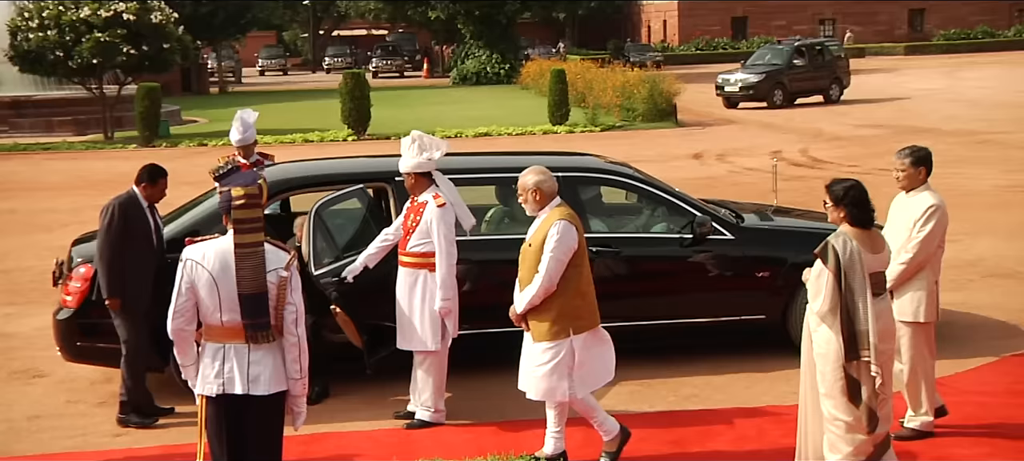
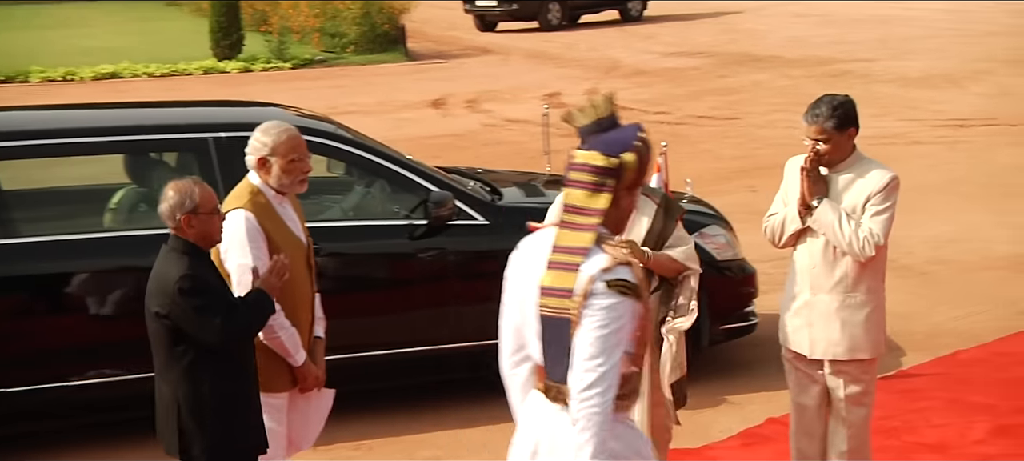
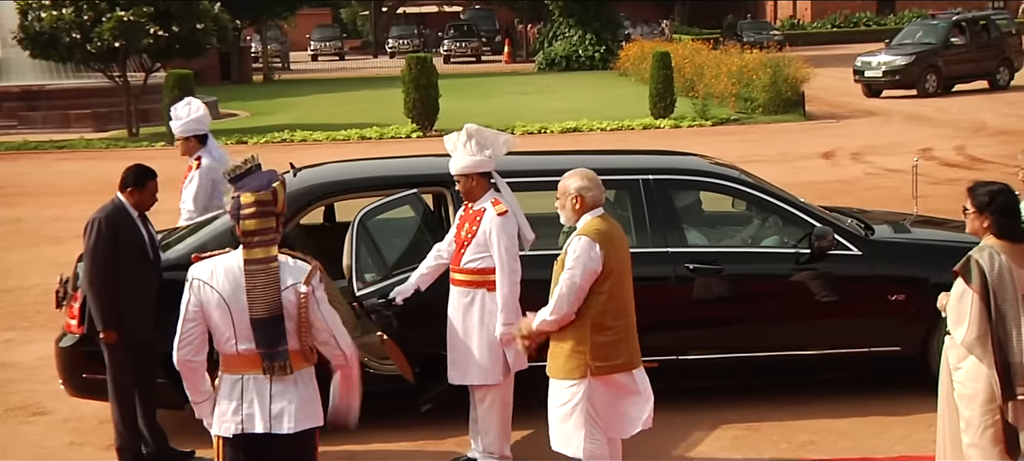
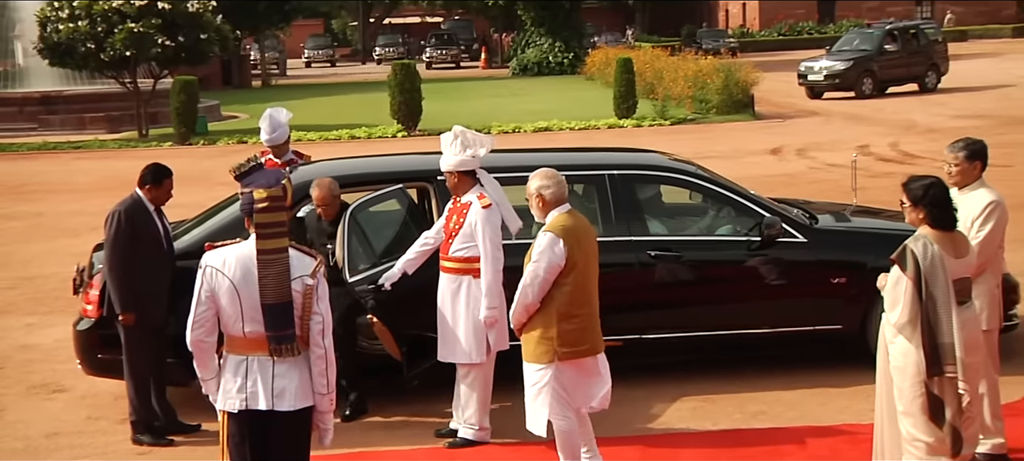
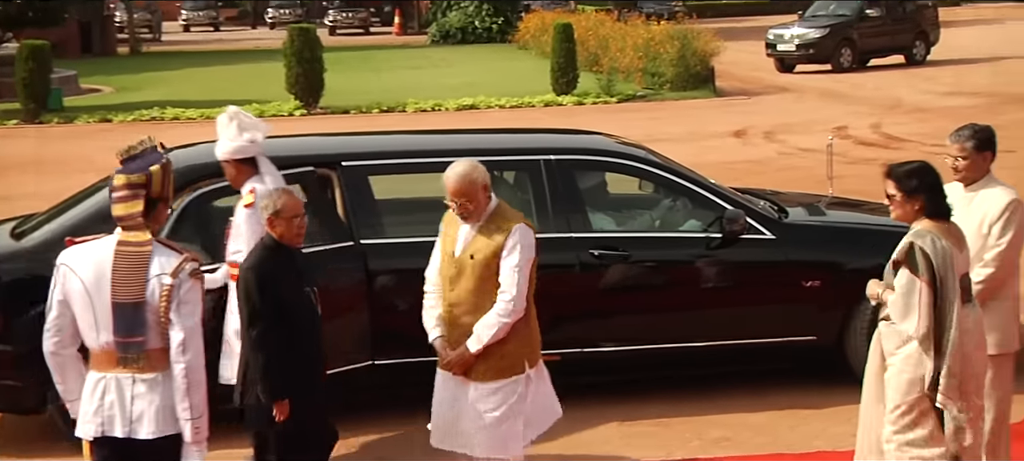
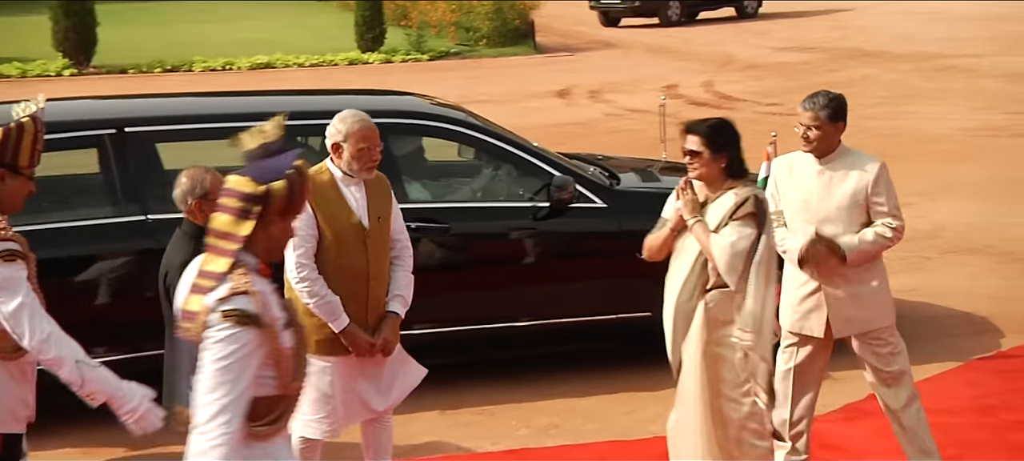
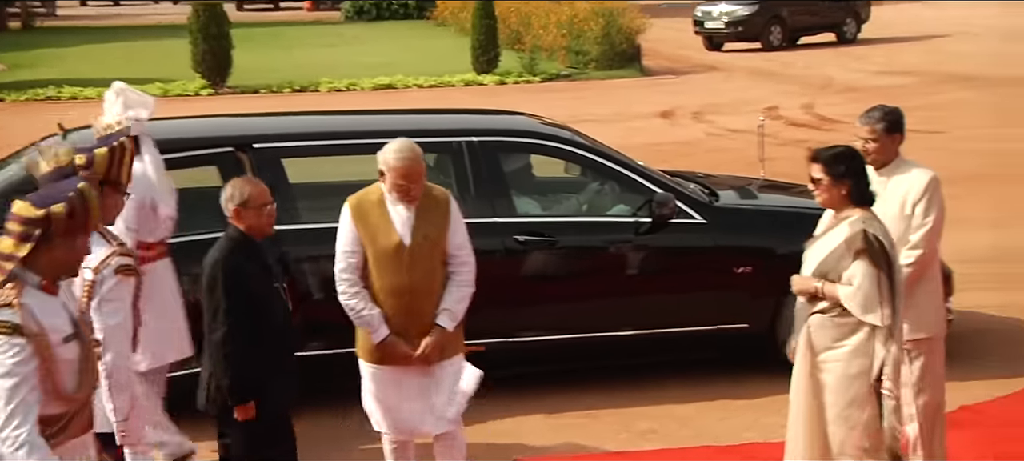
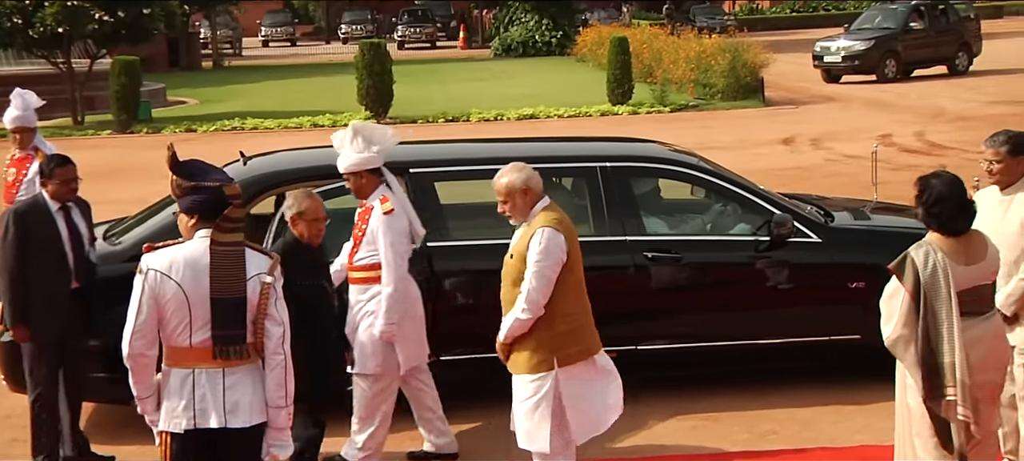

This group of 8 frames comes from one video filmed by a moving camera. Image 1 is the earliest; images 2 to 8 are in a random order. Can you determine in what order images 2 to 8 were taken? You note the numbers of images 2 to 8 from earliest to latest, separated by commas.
4, 3, 8, 5, 7, 6, 2
